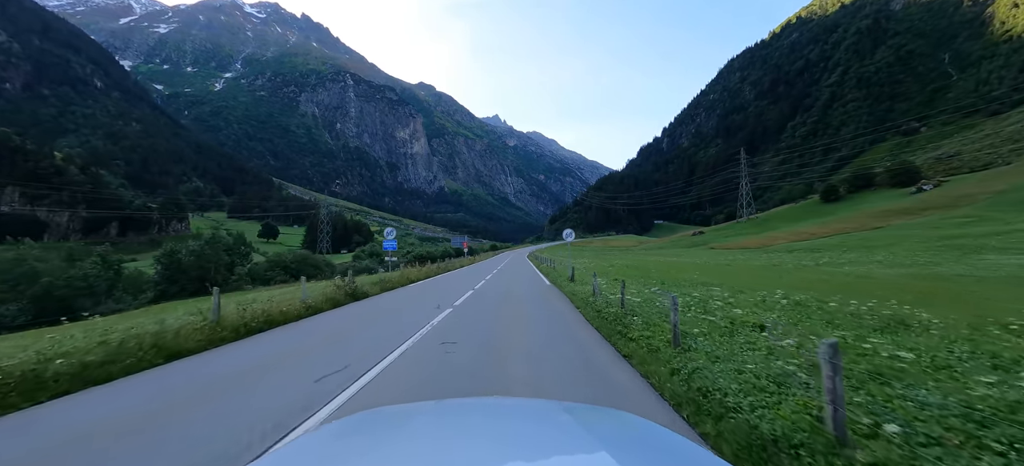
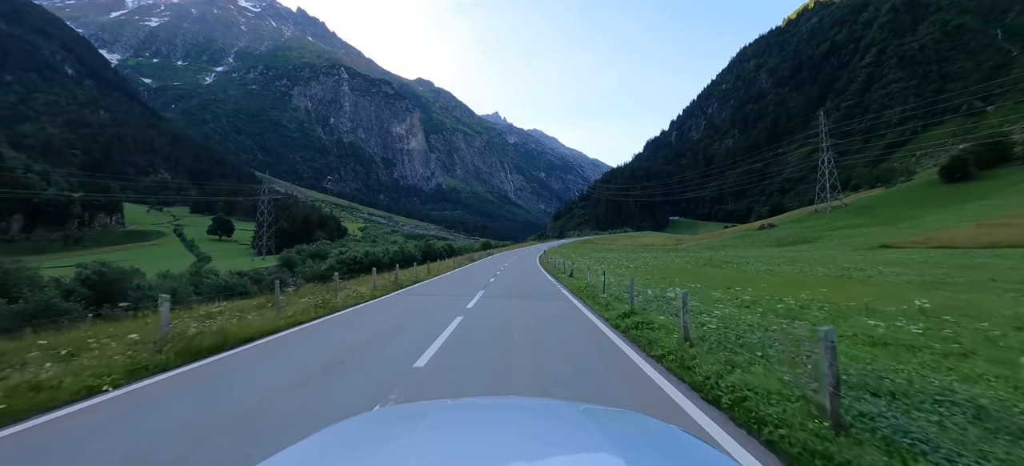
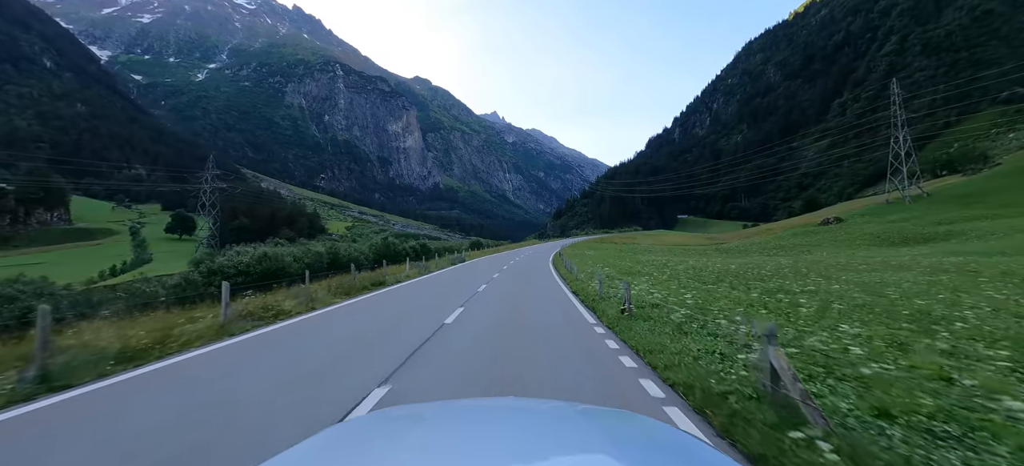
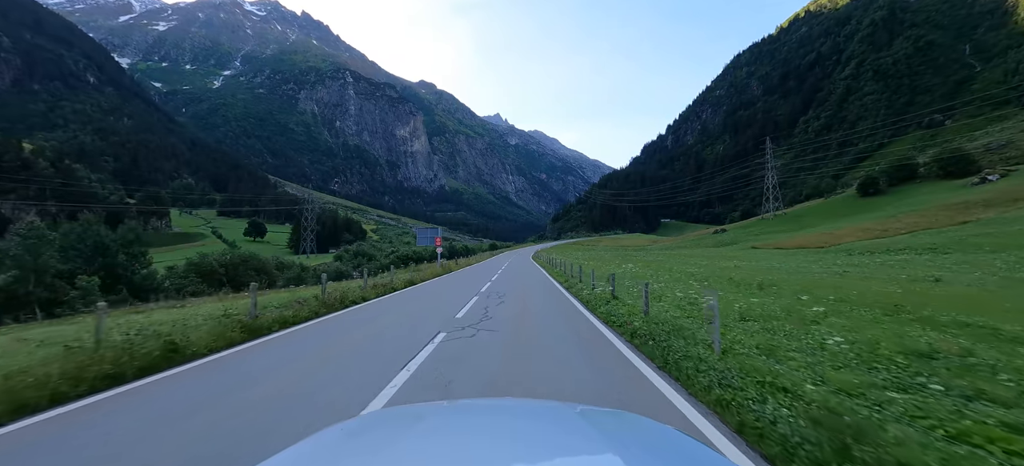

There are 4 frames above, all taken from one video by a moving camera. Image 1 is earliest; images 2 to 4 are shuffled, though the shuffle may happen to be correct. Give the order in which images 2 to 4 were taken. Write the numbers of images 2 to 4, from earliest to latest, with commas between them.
4, 2, 3
